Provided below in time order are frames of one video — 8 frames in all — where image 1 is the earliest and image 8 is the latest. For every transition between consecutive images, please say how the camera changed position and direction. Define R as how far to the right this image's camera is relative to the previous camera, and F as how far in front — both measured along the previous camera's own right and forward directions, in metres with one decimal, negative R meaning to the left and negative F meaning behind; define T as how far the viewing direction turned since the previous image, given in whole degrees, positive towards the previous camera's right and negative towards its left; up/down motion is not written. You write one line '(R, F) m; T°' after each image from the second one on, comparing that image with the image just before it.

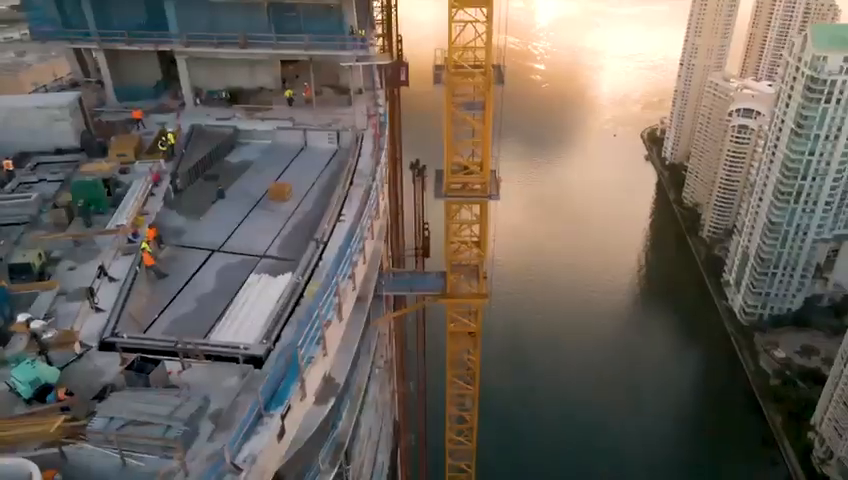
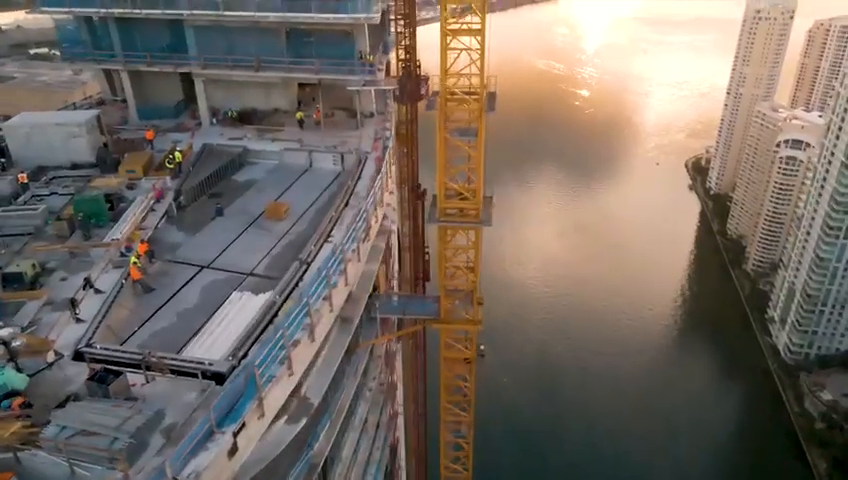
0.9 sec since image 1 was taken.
(+1.4, 0.0) m; -4°
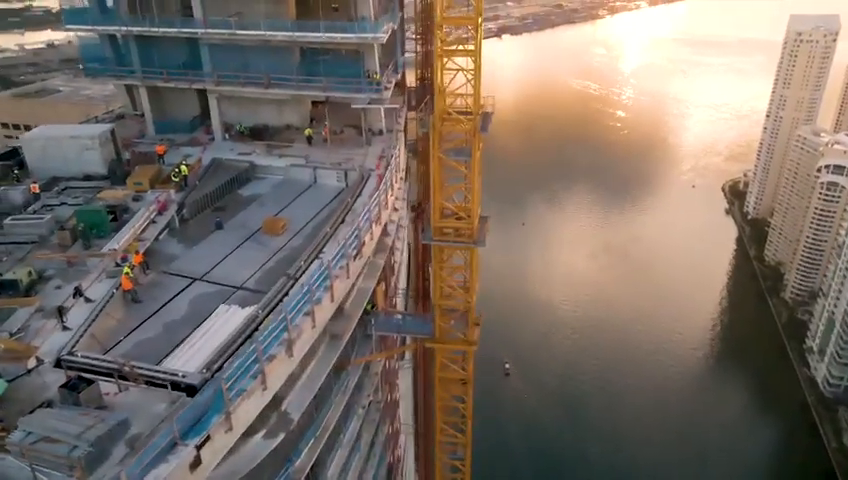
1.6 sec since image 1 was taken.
(+1.1, 0.0) m; -3°
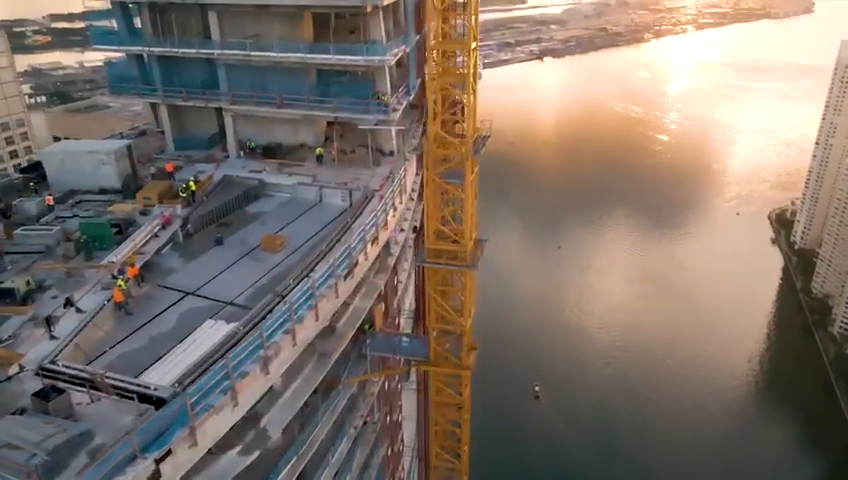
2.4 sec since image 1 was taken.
(+1.3, +0.1) m; -4°
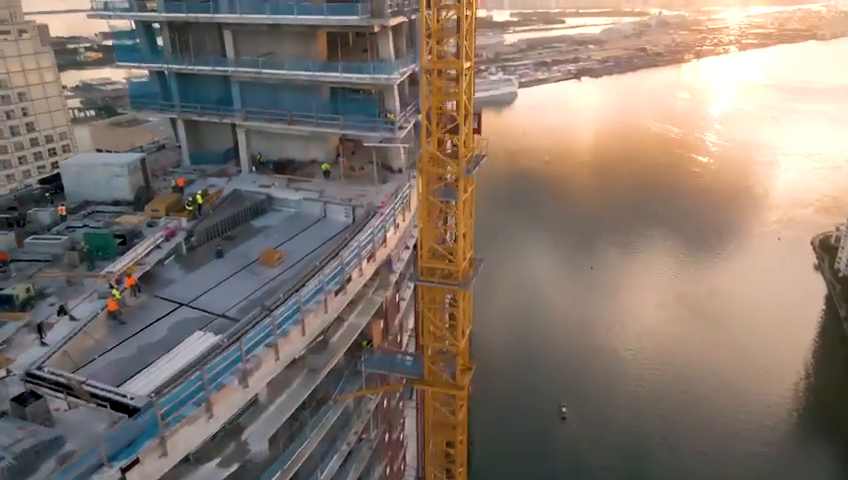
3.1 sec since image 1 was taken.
(+1.1, 0.0) m; -3°
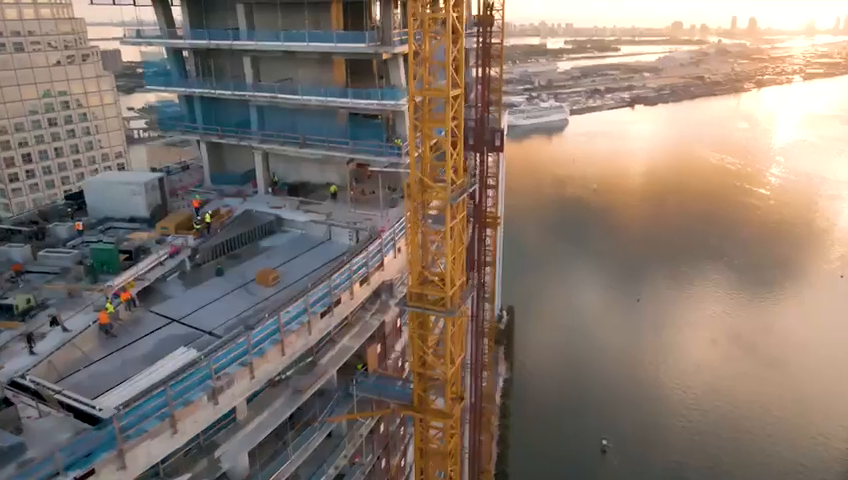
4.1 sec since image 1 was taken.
(+1.7, +0.1) m; -5°
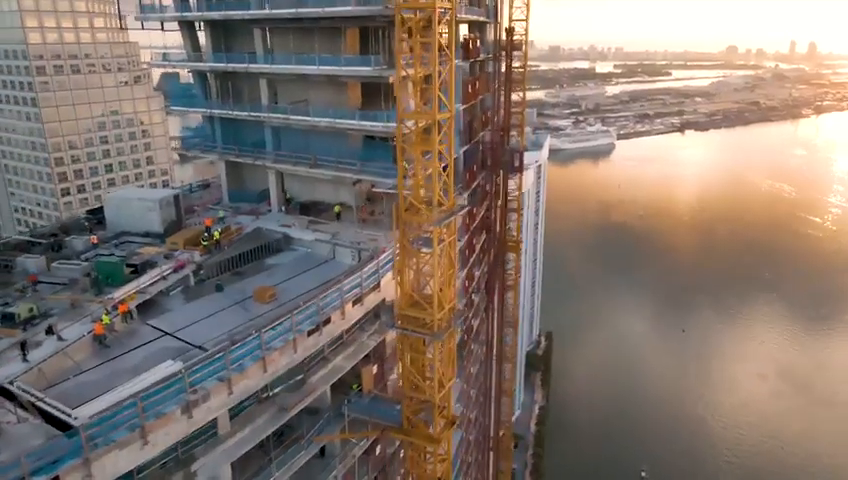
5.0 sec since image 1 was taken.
(+1.5, +0.1) m; -4°
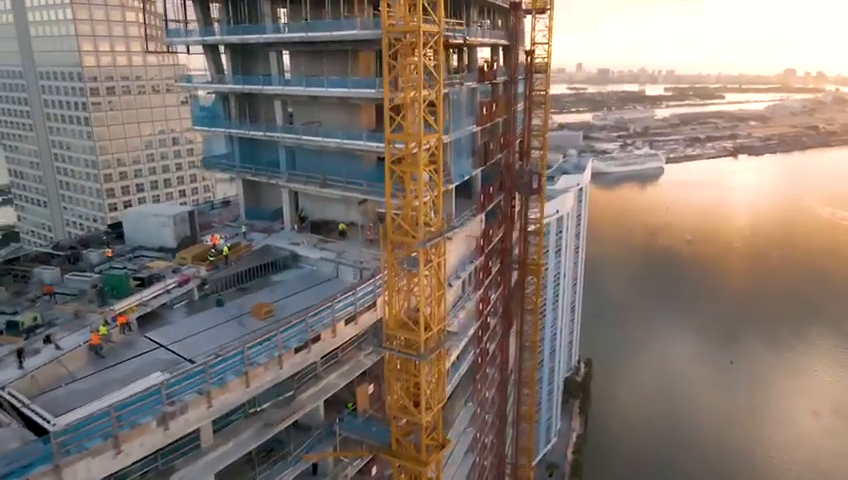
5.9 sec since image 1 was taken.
(+1.6, 0.0) m; -4°
